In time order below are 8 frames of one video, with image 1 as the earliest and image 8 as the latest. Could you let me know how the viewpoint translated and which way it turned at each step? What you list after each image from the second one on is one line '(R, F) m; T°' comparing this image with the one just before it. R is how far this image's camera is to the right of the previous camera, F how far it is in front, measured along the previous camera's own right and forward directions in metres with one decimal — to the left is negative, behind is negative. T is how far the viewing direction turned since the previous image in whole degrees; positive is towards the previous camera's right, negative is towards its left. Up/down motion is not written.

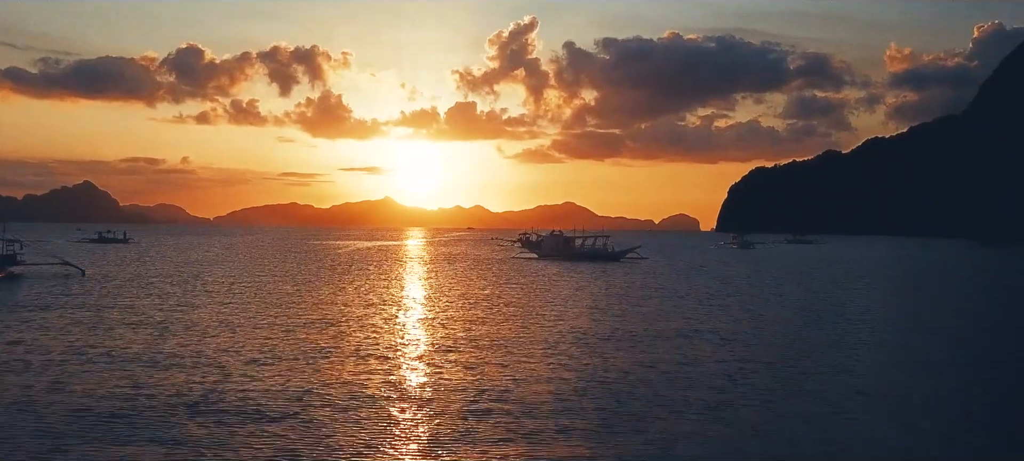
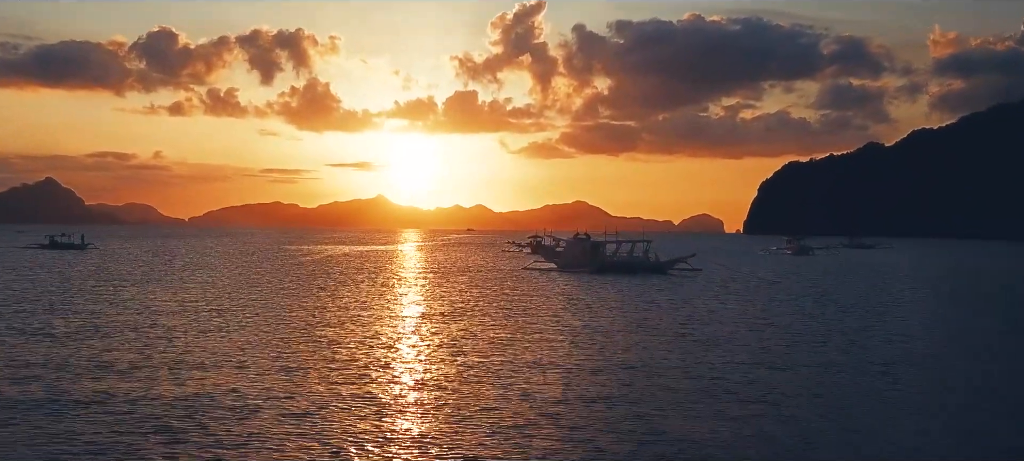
(-1.3, +28.0) m; 0°
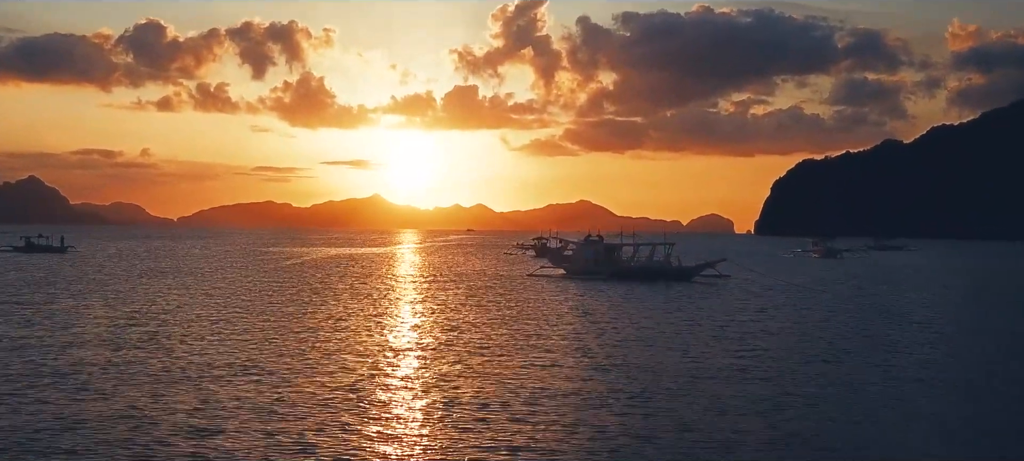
(-0.3, +10.8) m; 0°
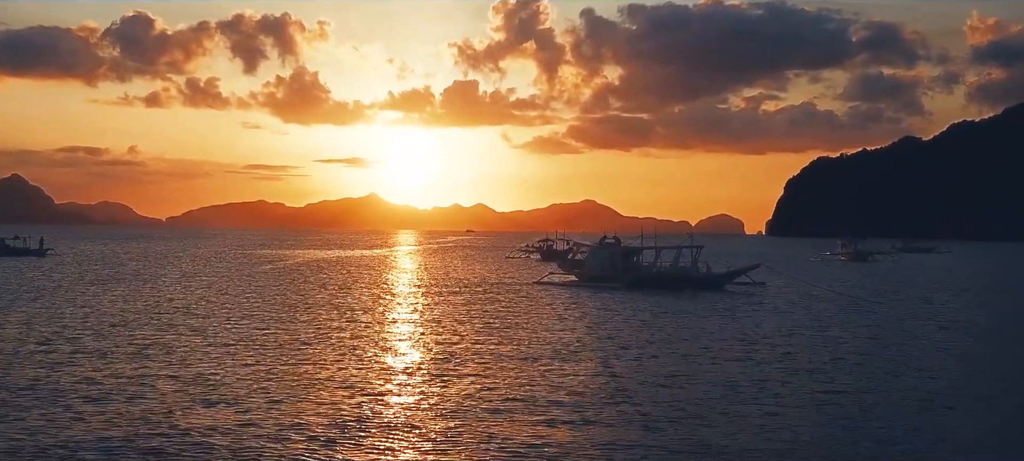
(-0.4, +10.1) m; 0°
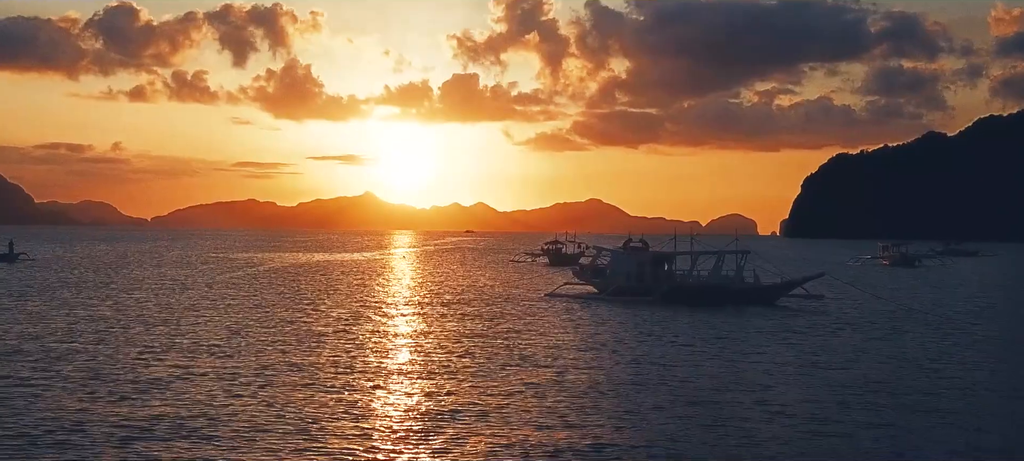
(-0.6, +12.0) m; 0°
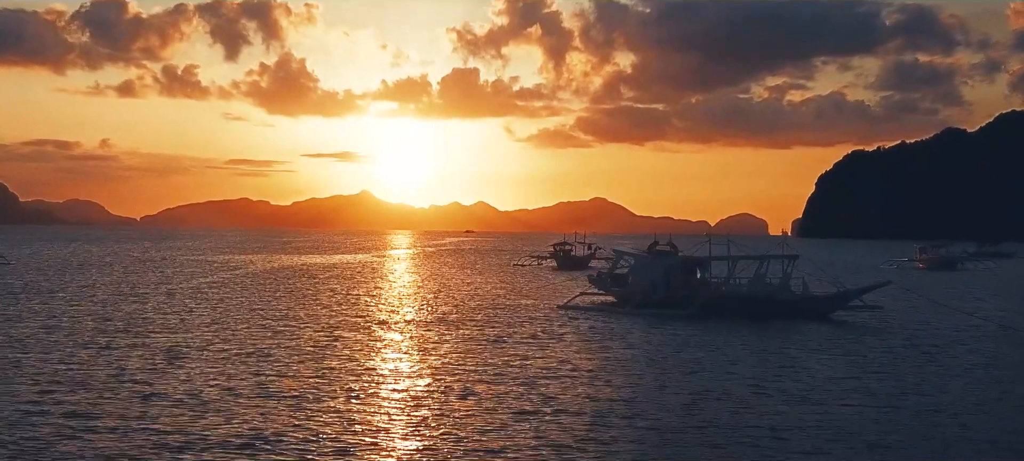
(-0.5, +8.3) m; 0°
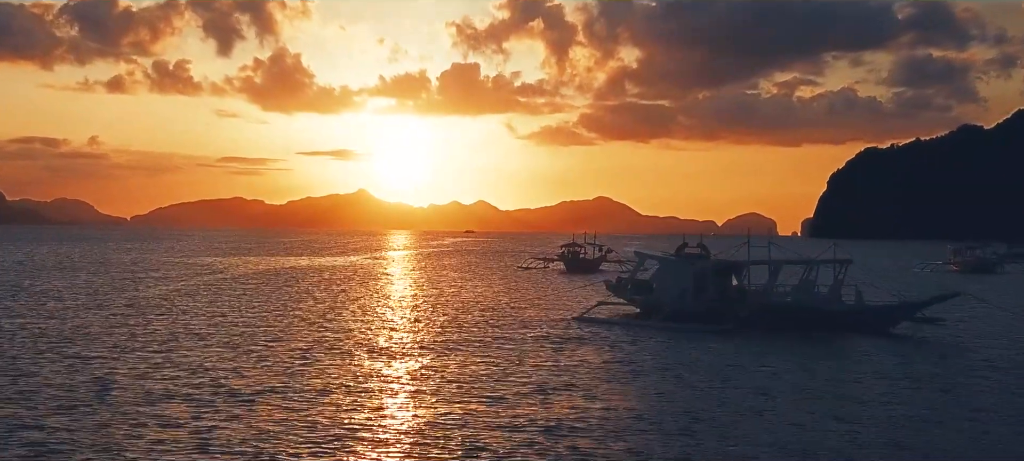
(-0.5, +6.9) m; 0°
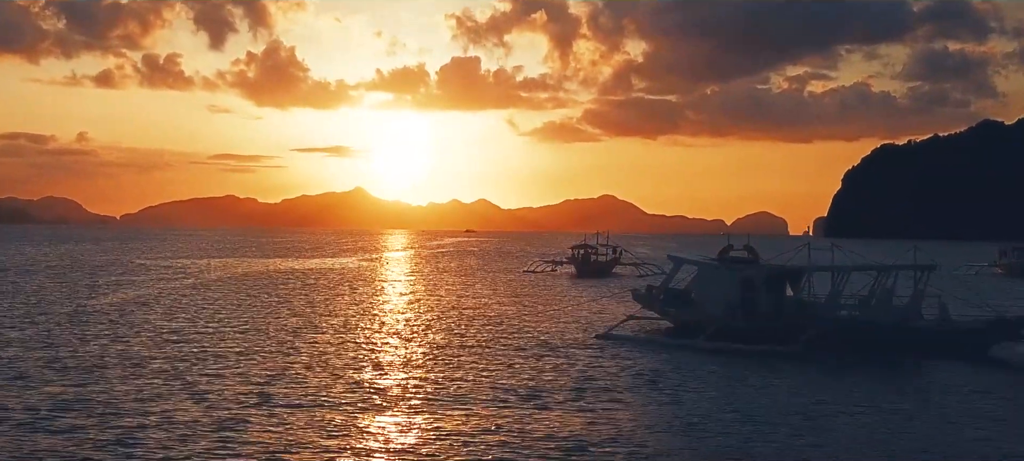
(-0.5, +7.7) m; 0°
